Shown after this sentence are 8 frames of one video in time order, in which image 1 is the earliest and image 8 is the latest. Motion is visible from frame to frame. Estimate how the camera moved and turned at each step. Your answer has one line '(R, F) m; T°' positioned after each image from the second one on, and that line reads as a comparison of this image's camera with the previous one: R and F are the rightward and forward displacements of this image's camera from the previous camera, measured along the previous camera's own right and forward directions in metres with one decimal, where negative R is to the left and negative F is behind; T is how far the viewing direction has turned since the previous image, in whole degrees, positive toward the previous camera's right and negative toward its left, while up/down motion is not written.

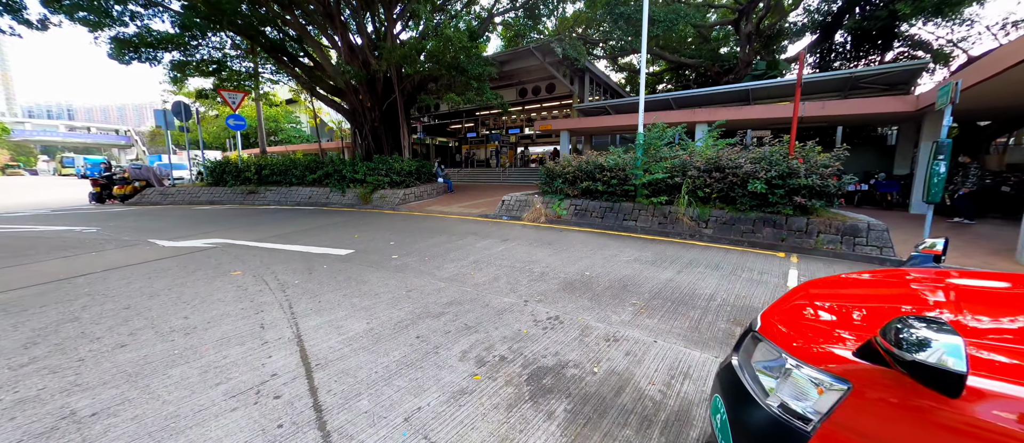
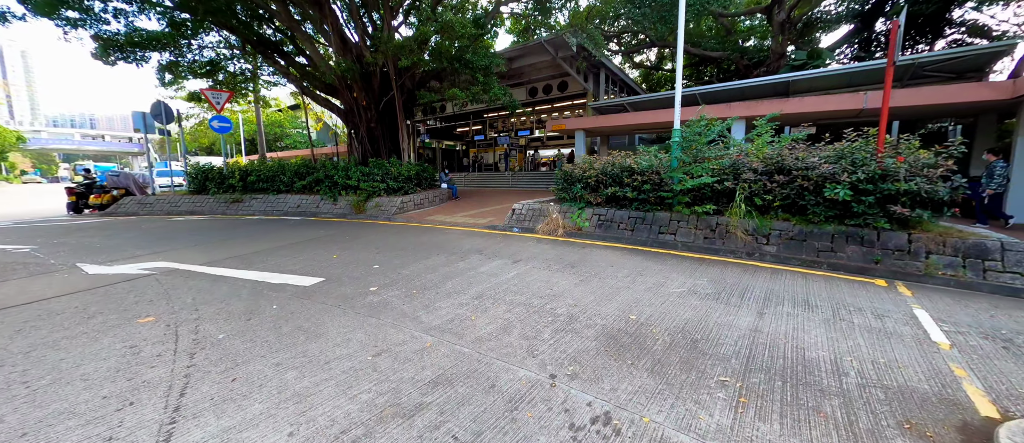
(-0.1, +1.3) m; -2°
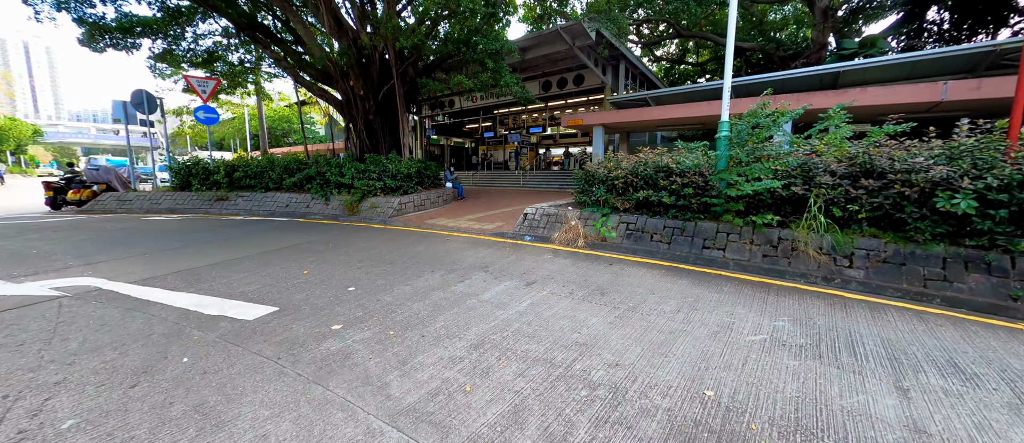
(-0.1, +1.1) m; -2°
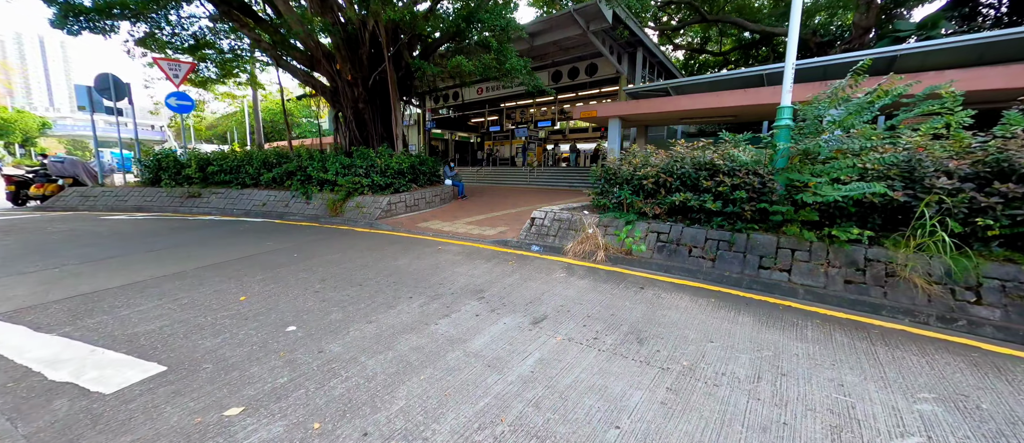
(0.0, +1.1) m; -1°
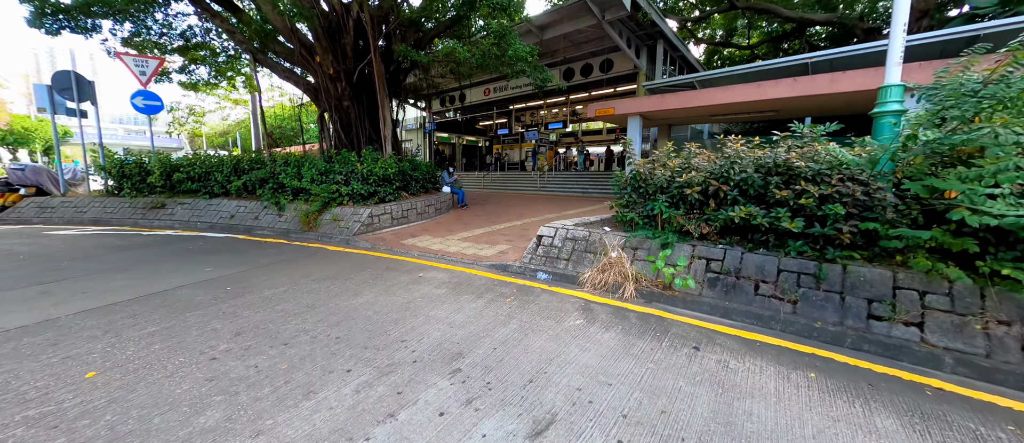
(+0.1, +1.2) m; -2°
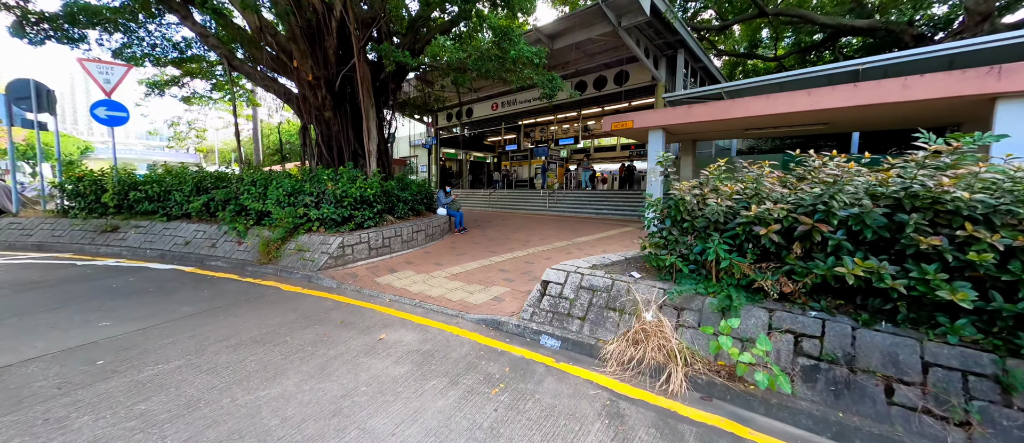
(+0.1, +1.1) m; -2°
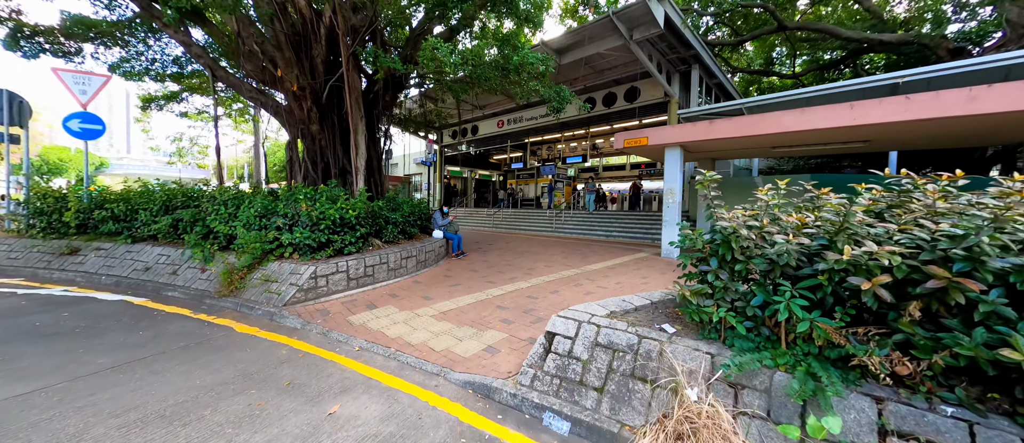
(+0.1, +0.7) m; -1°
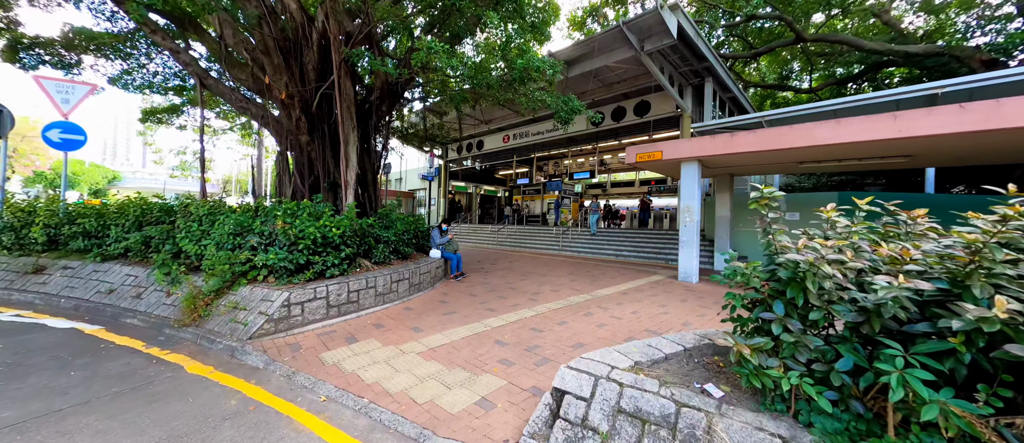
(0.0, +0.6) m; -1°
